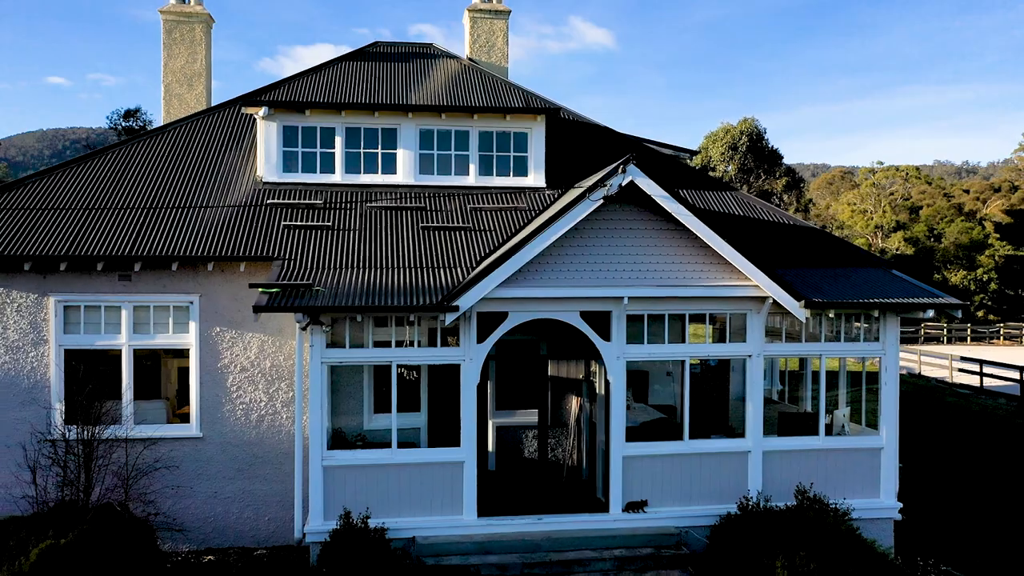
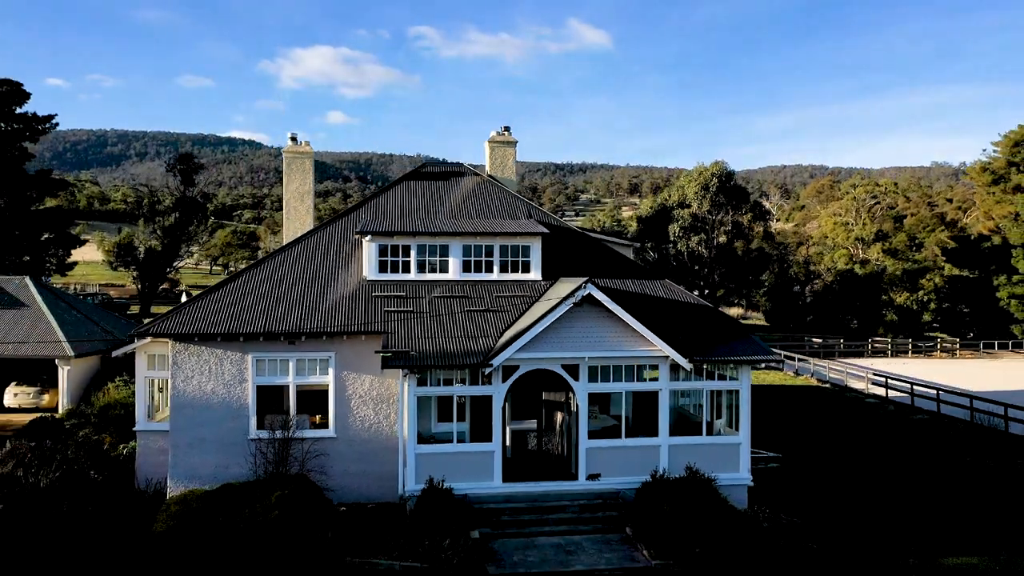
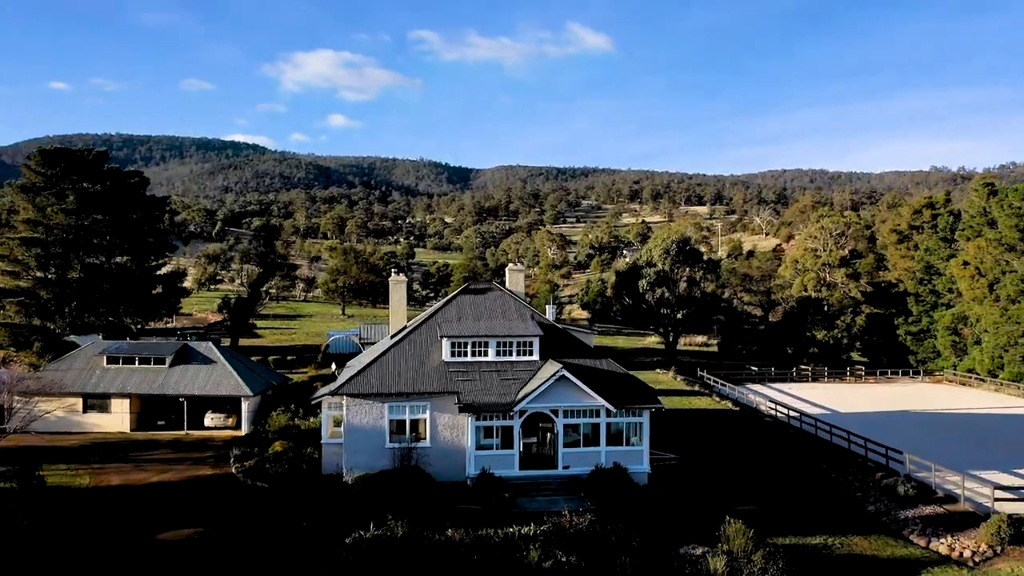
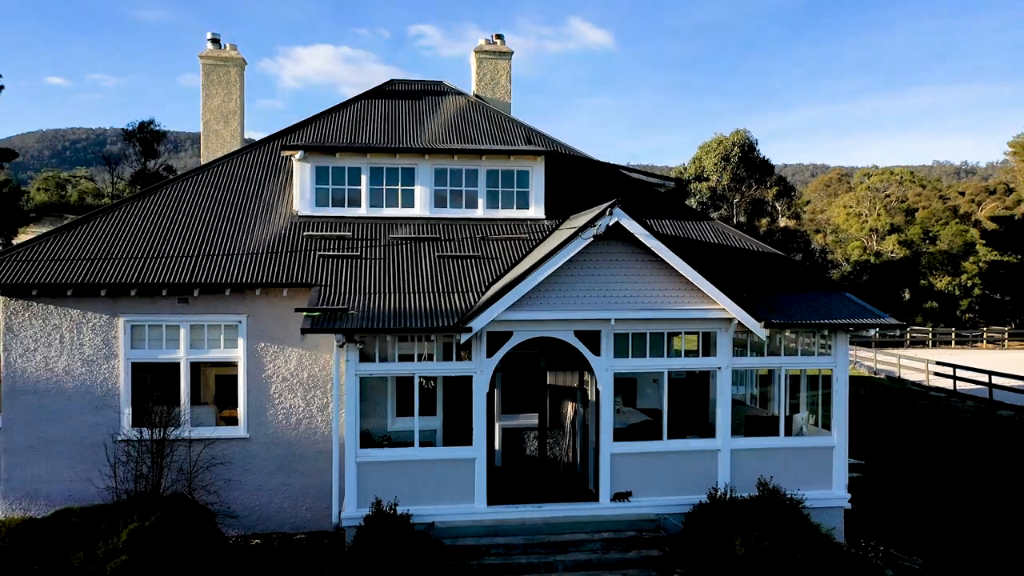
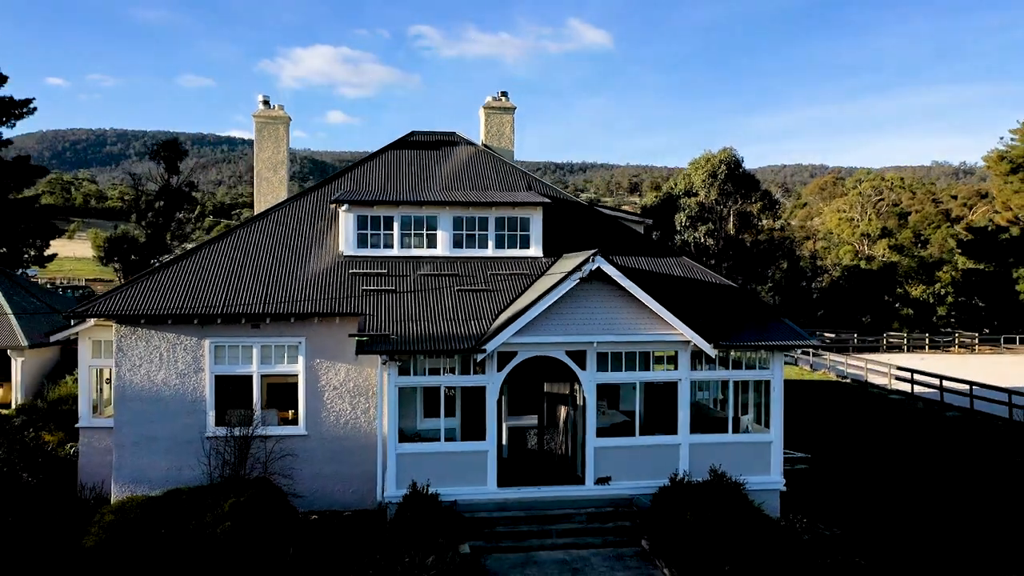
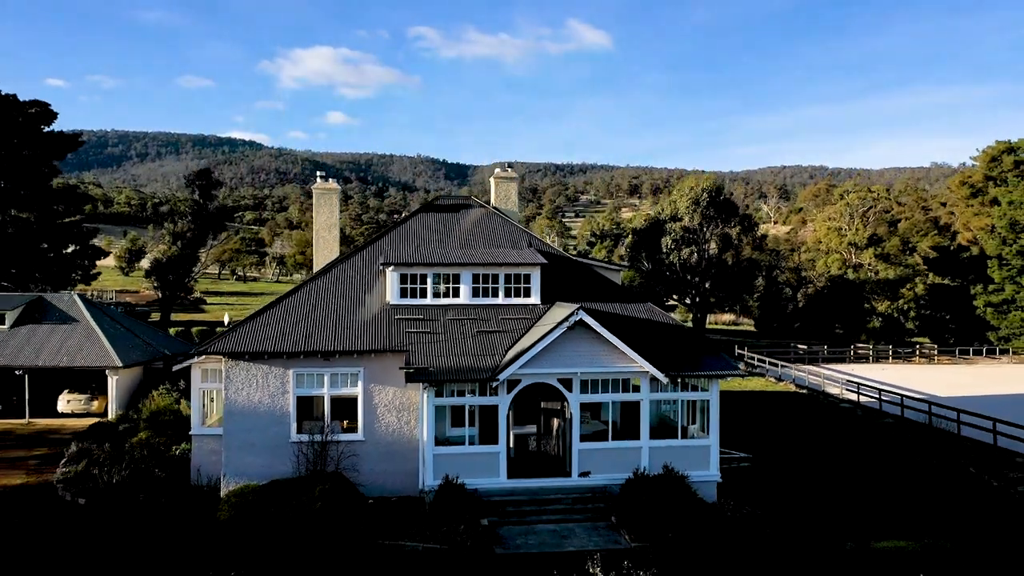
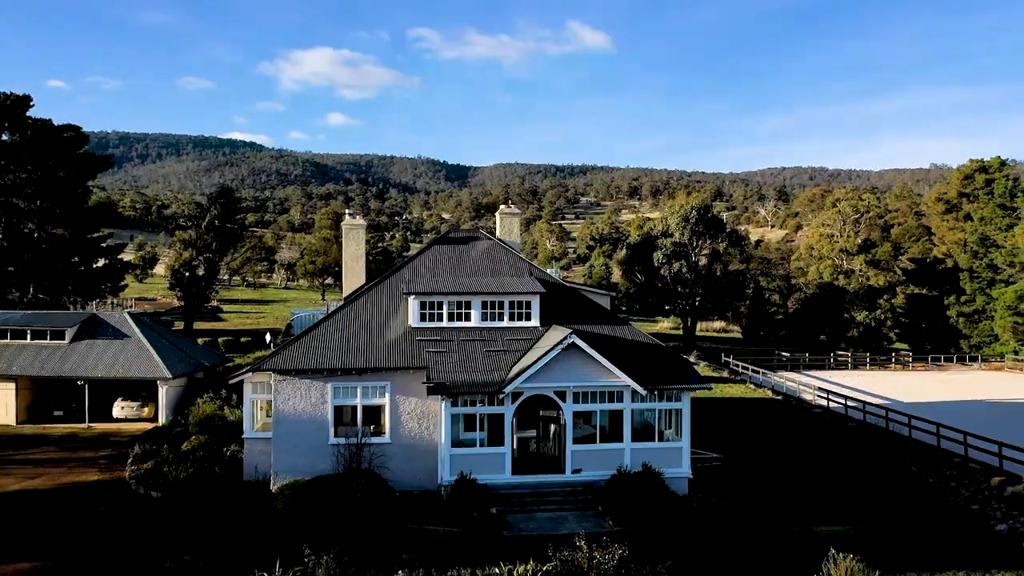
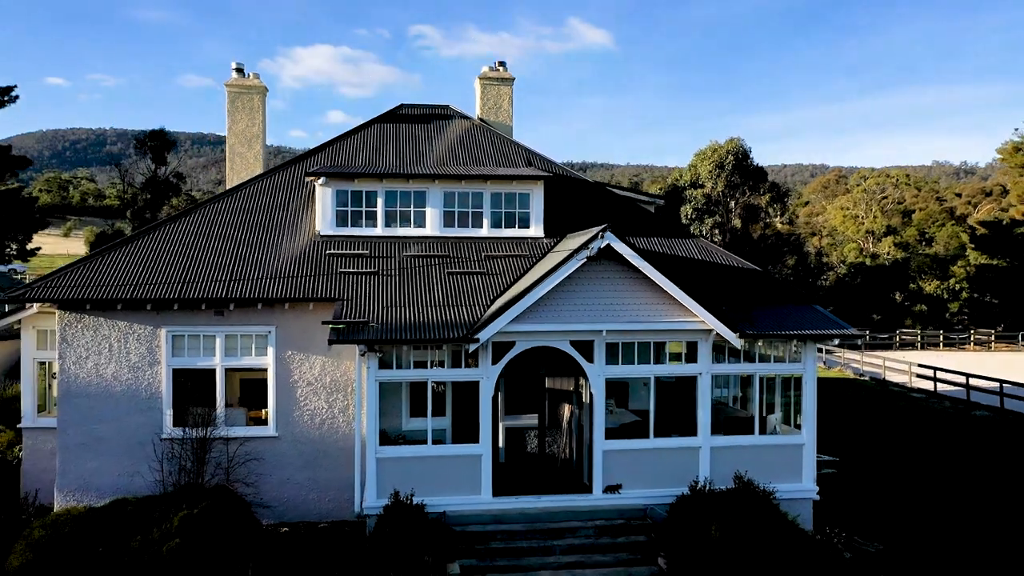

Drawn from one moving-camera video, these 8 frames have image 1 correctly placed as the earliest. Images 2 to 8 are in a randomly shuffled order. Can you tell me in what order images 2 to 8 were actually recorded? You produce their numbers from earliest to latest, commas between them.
4, 8, 5, 2, 6, 7, 3
